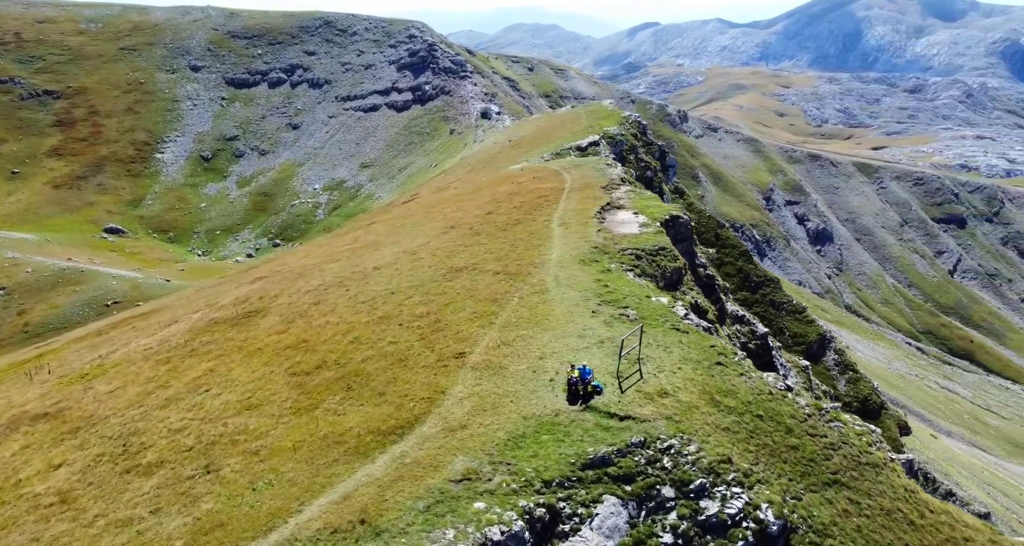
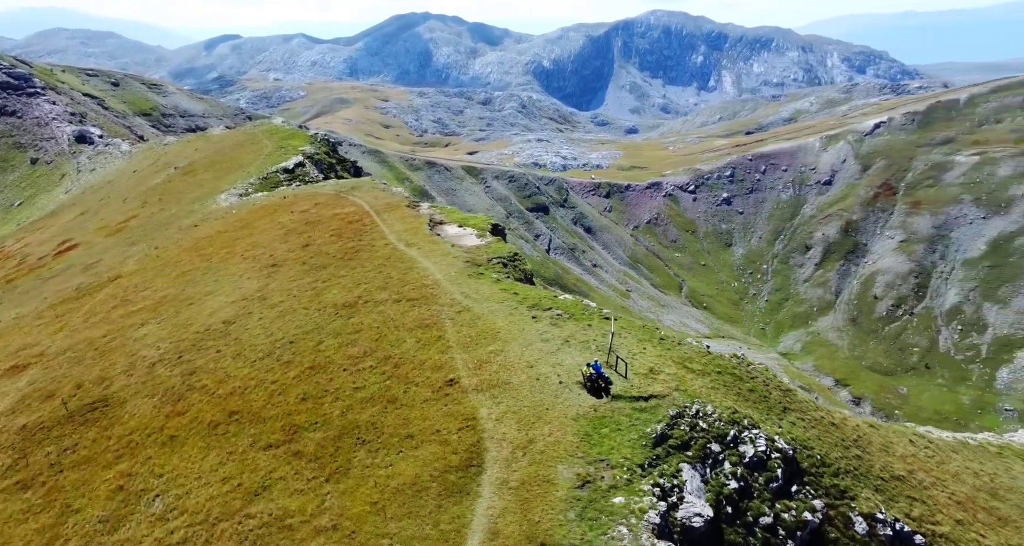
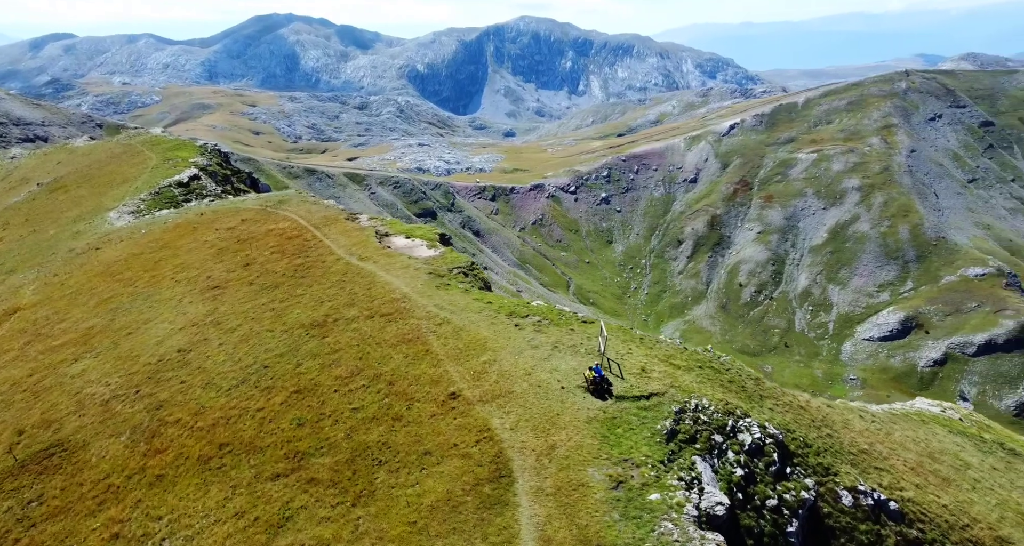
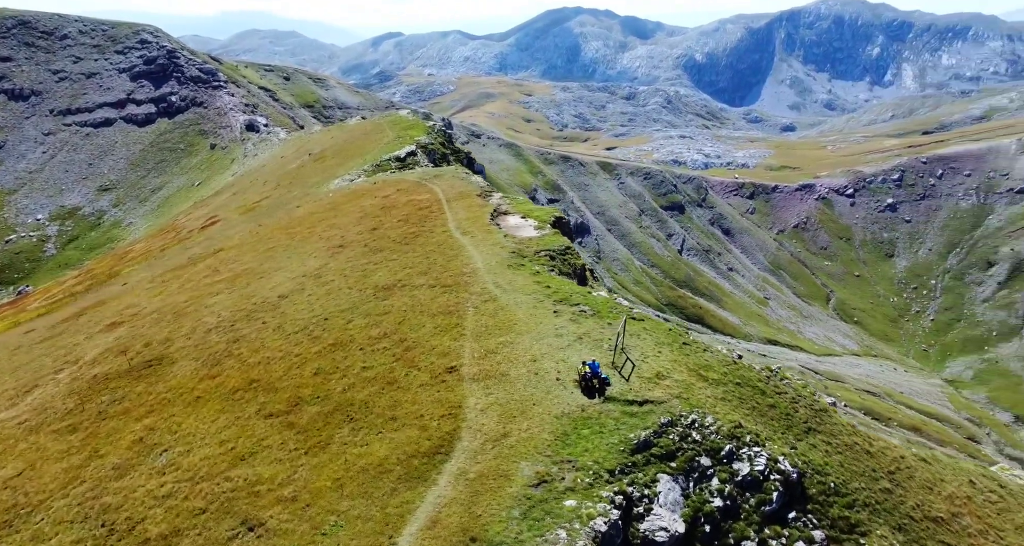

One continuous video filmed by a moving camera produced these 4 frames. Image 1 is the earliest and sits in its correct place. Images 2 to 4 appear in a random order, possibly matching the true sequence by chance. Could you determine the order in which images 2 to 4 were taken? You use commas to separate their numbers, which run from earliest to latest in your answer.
4, 2, 3
